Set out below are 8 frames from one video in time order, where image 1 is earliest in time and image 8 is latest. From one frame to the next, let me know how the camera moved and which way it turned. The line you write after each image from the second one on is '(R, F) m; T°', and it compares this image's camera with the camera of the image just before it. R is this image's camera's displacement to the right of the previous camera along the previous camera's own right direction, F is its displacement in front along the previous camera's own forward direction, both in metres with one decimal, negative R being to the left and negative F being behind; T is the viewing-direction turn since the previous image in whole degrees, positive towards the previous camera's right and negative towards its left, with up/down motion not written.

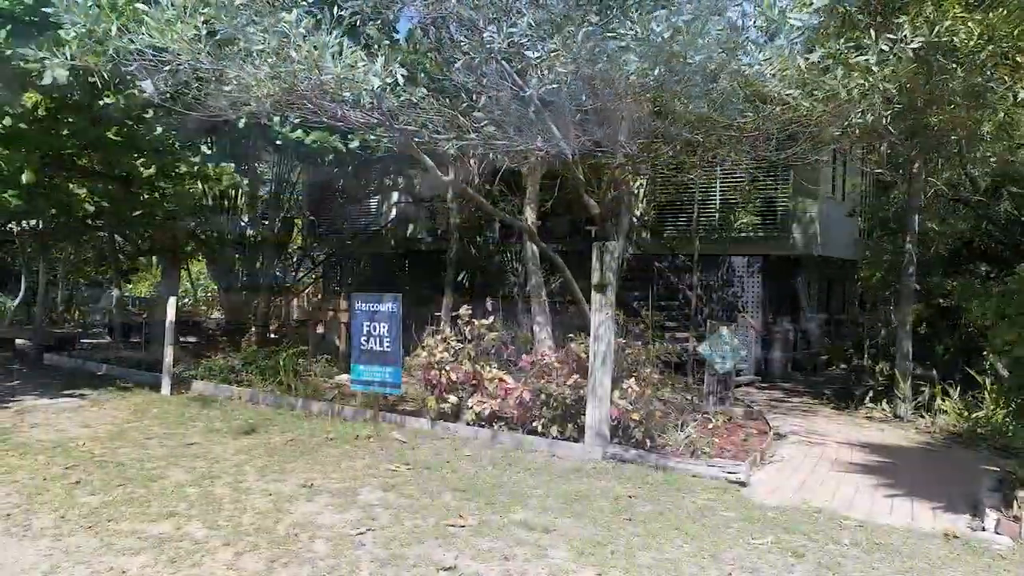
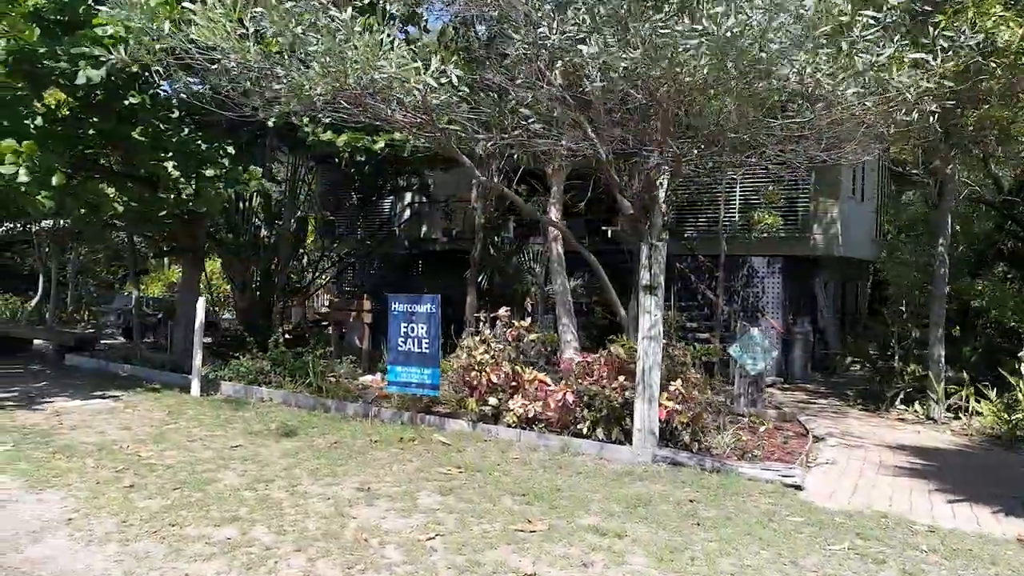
(-0.6, +0.1) m; 0°
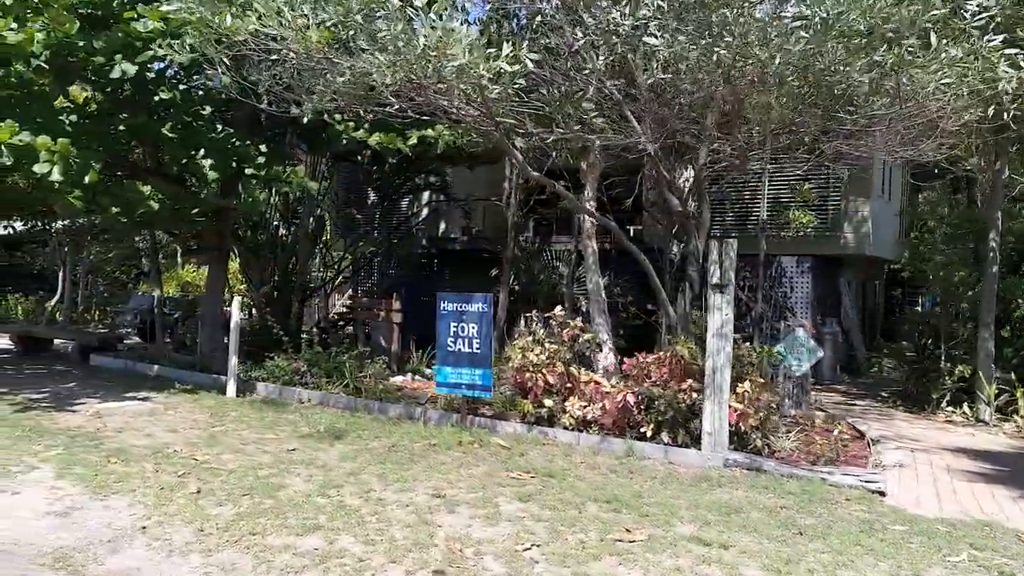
(-0.8, +0.2) m; 0°
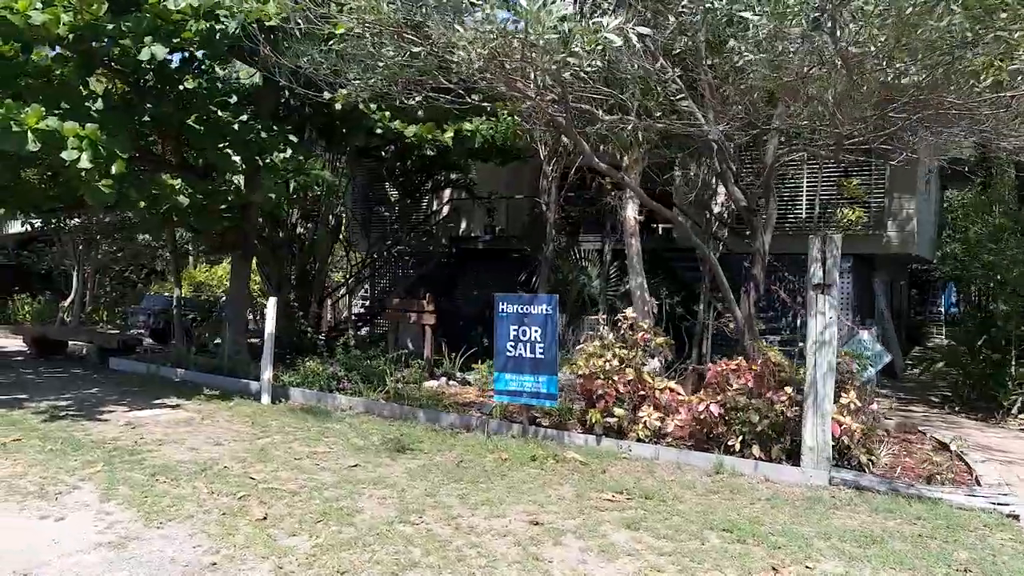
(-0.9, +0.6) m; 0°
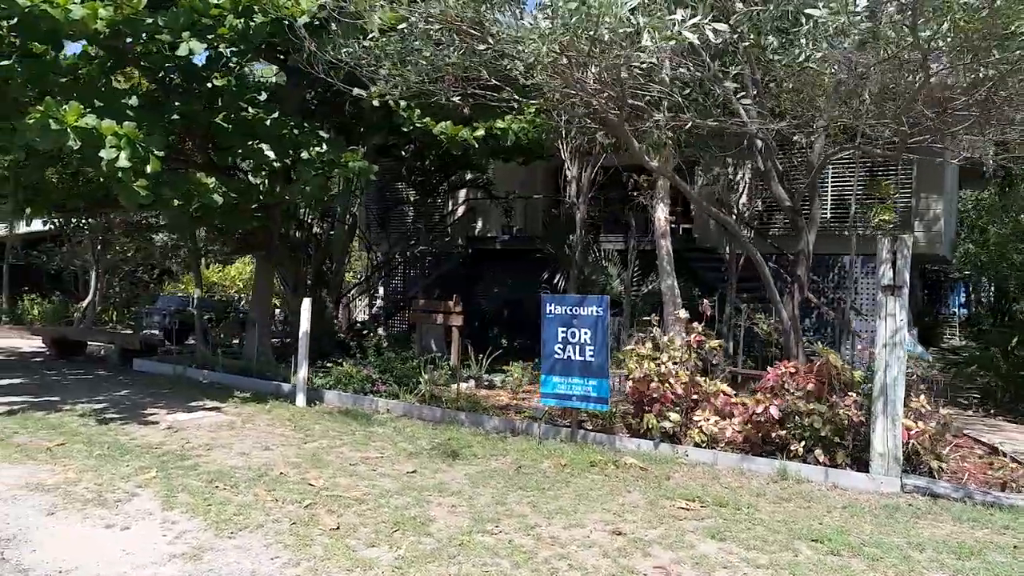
(-0.7, +0.2) m; 0°
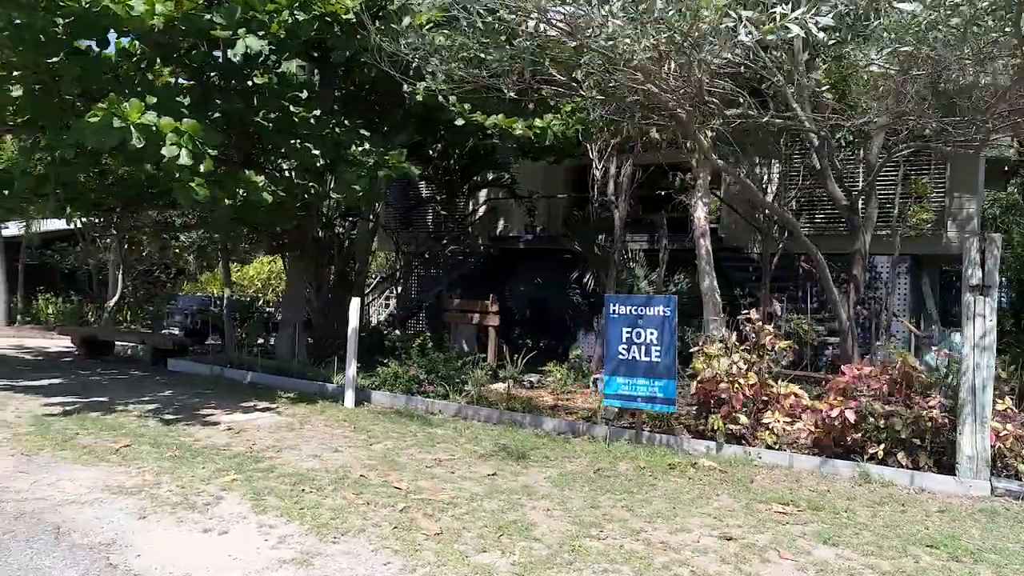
(-0.8, +0.1) m; 0°
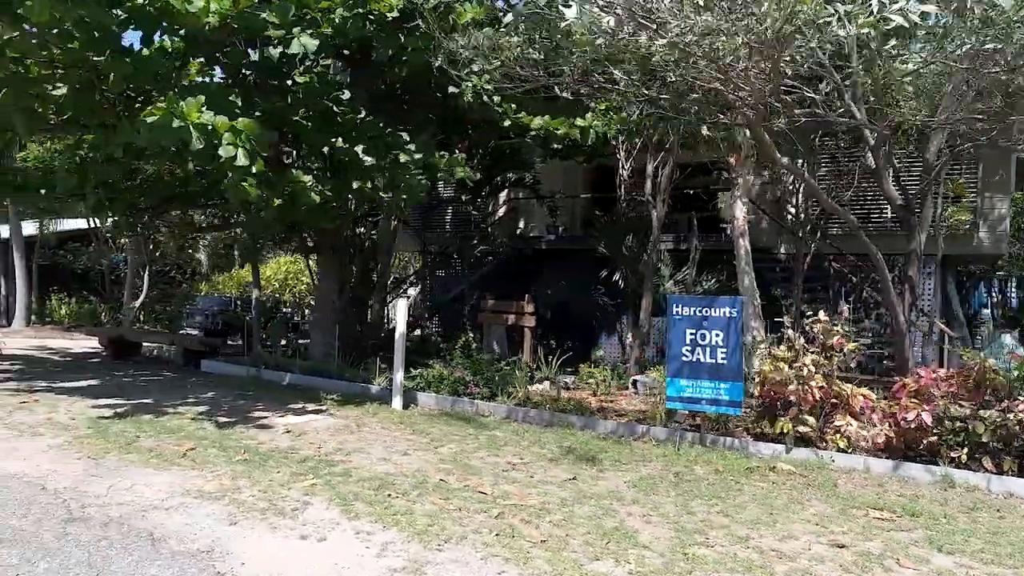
(-0.8, +0.1) m; 0°
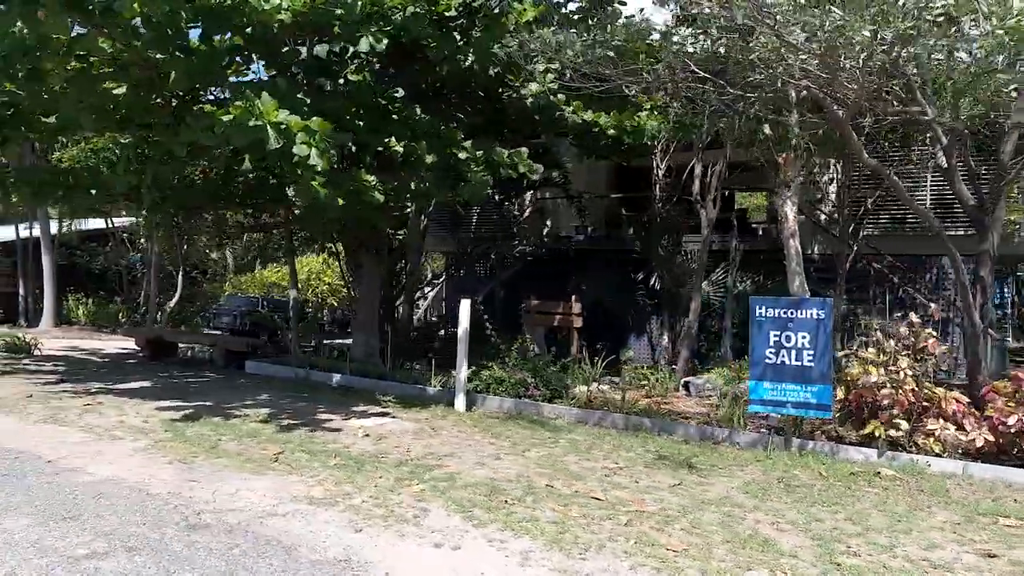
(-1.1, +0.1) m; 0°
